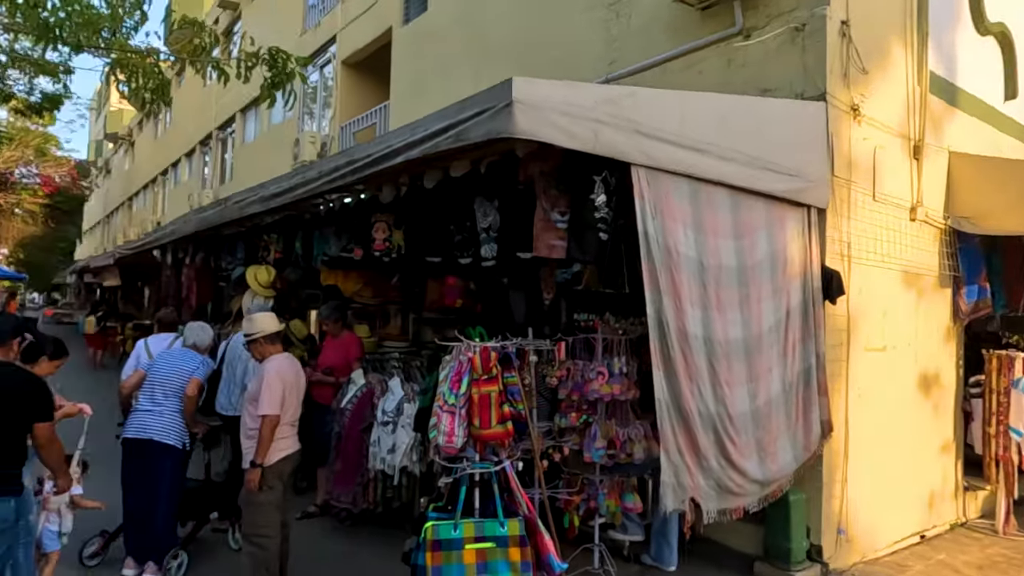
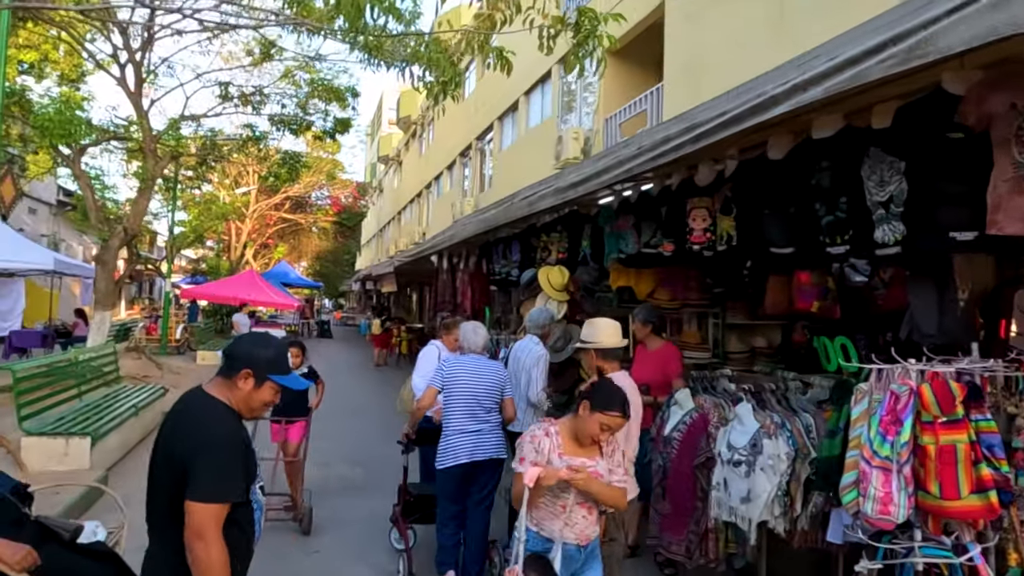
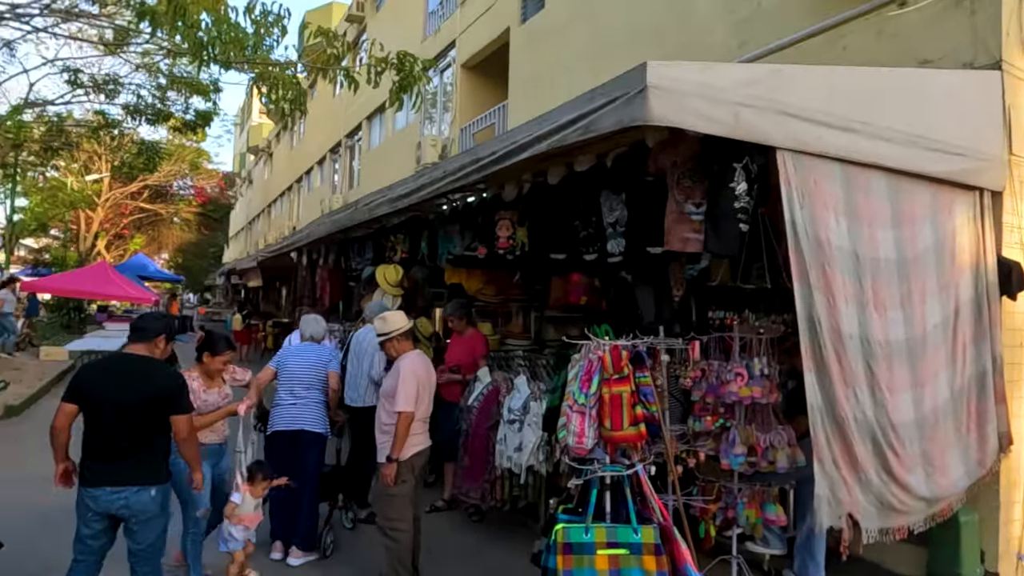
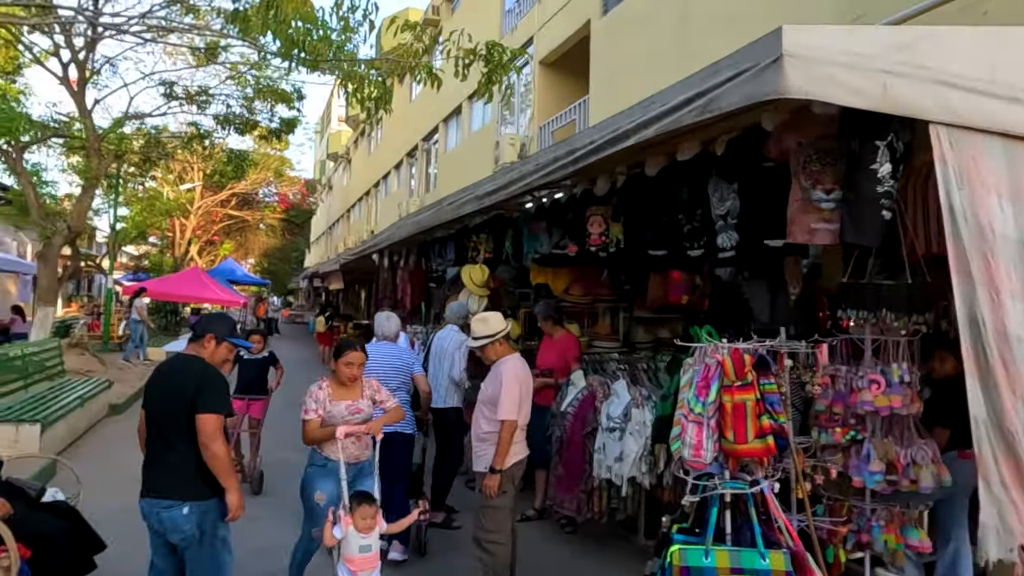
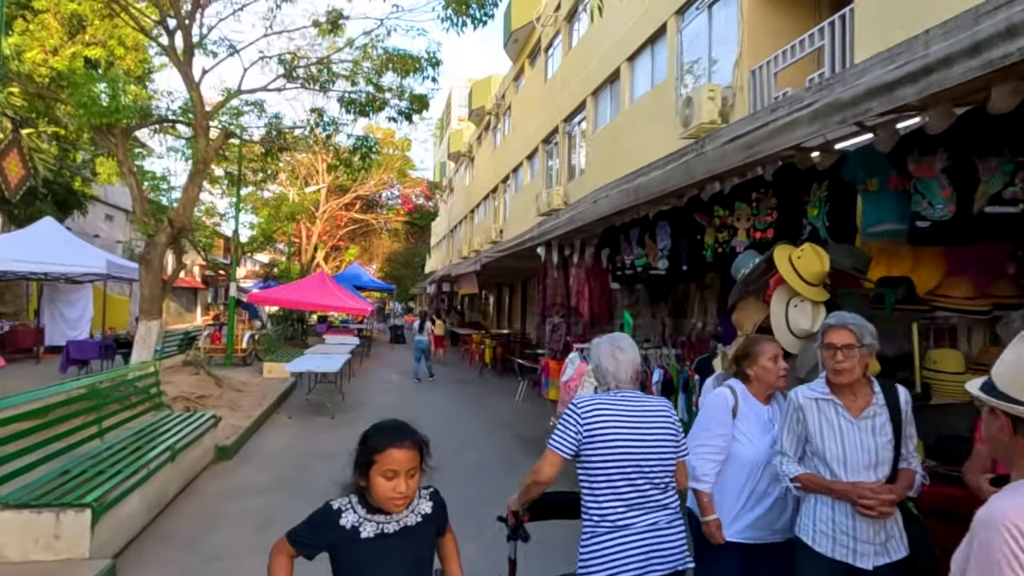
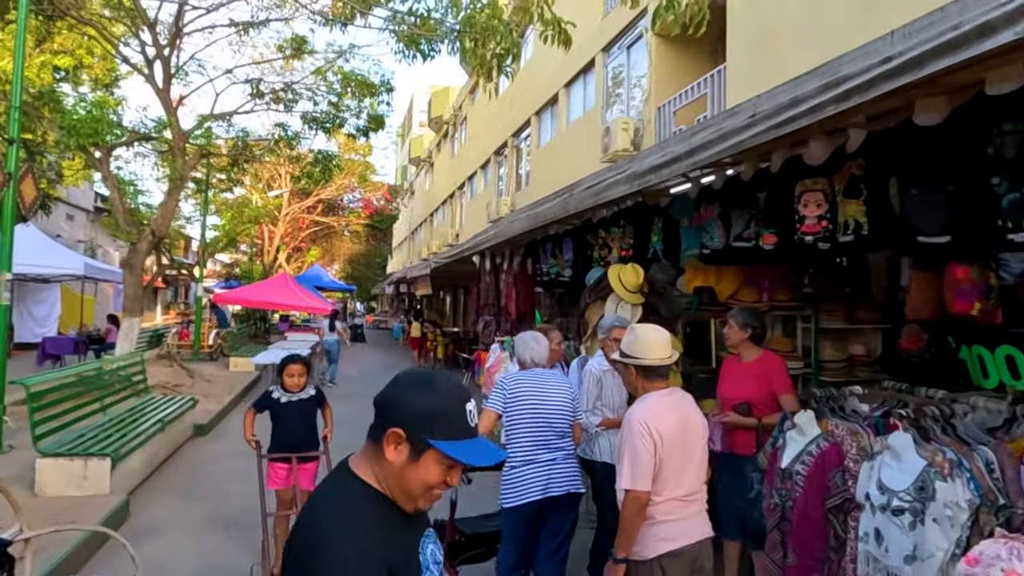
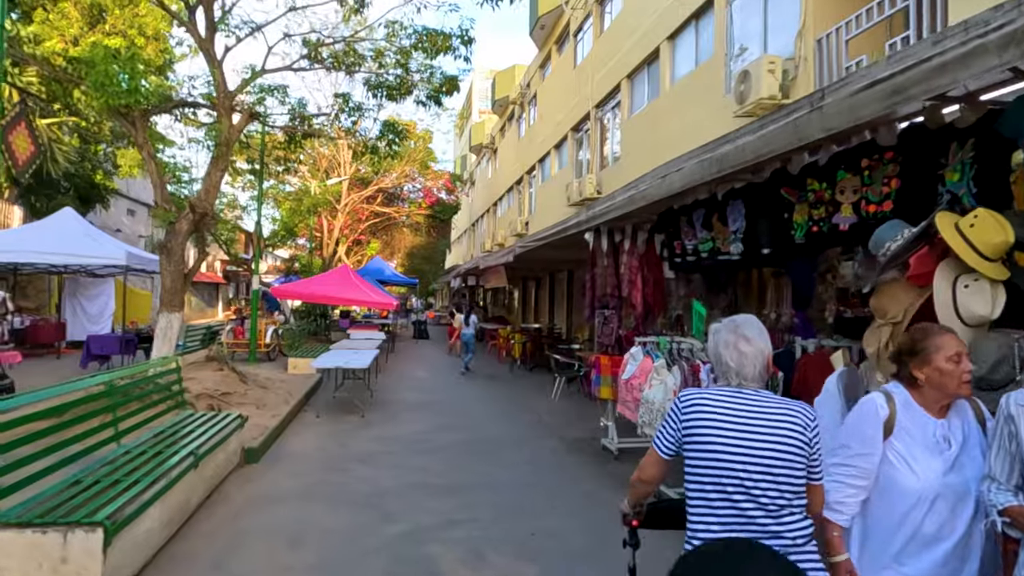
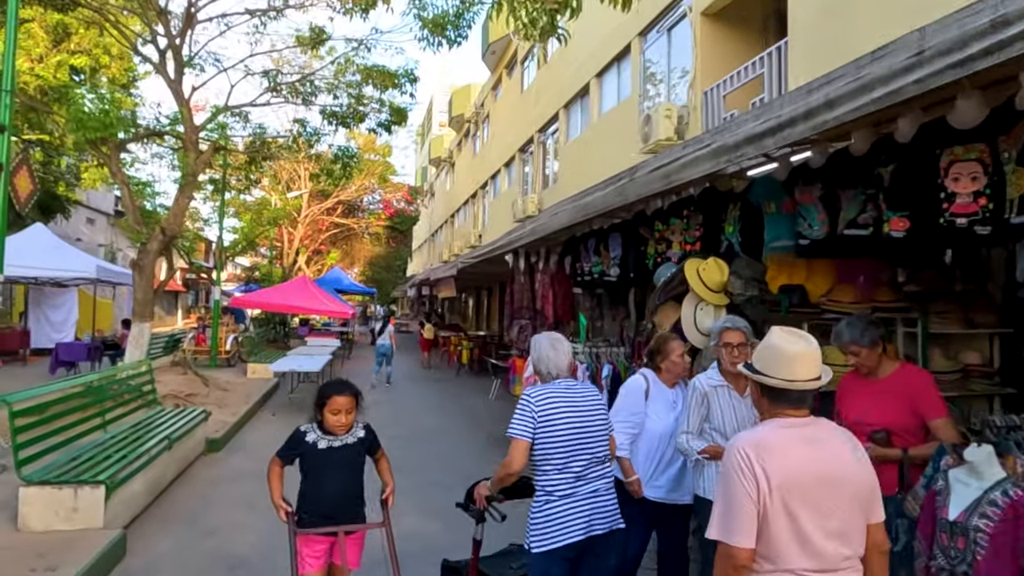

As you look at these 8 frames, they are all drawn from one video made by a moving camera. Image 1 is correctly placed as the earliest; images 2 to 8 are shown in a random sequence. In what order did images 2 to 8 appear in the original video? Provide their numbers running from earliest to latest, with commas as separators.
3, 4, 2, 6, 8, 5, 7
